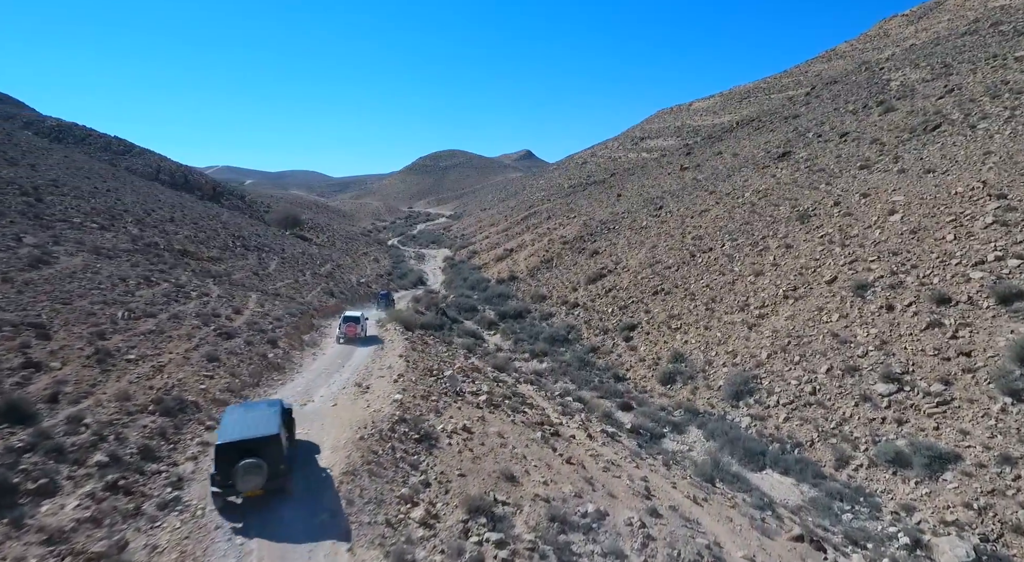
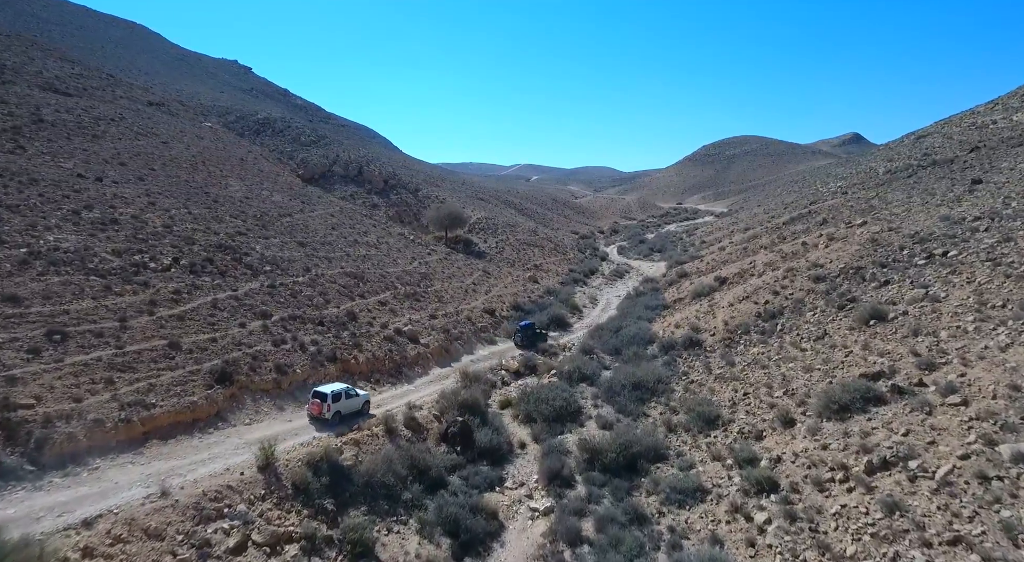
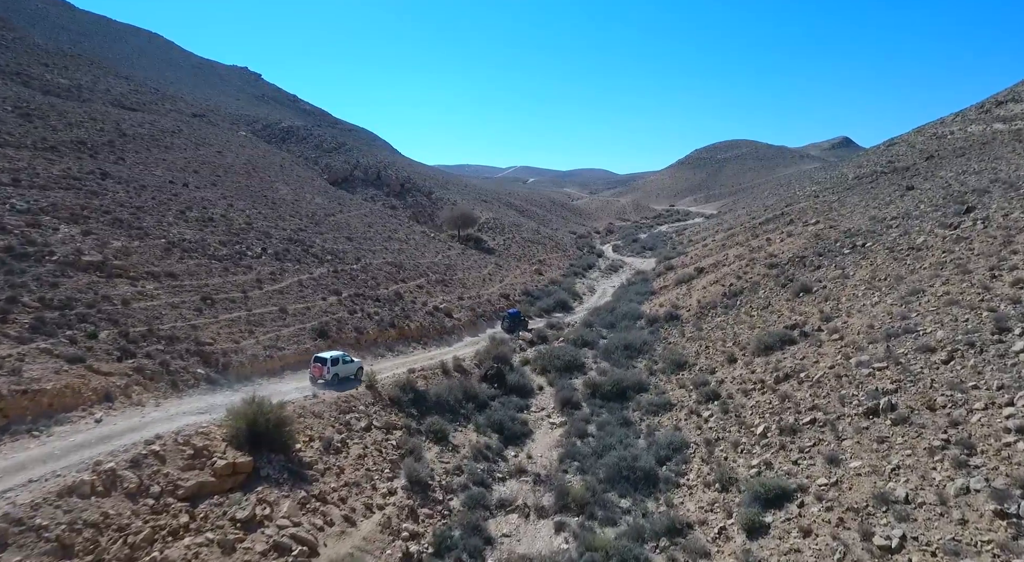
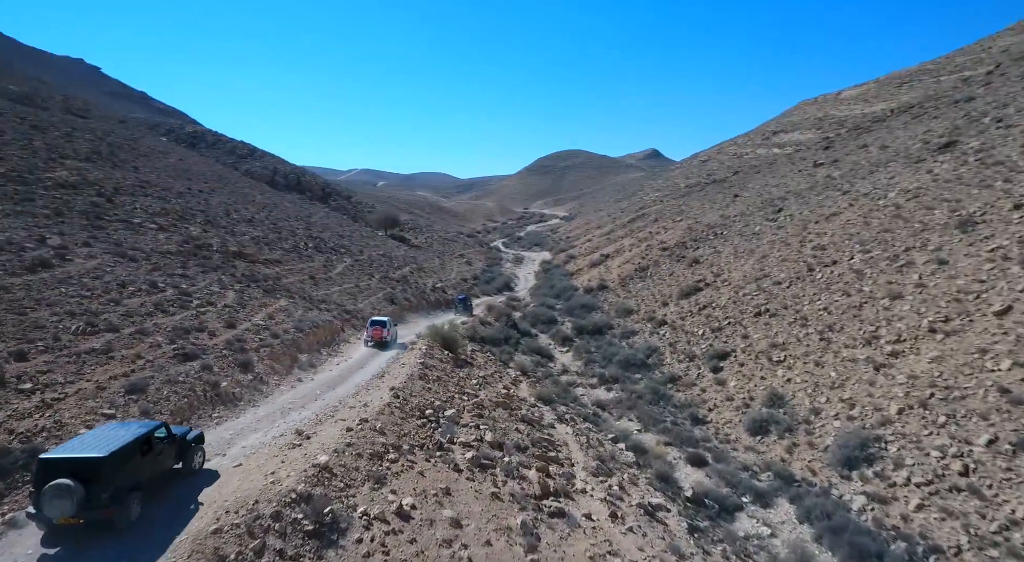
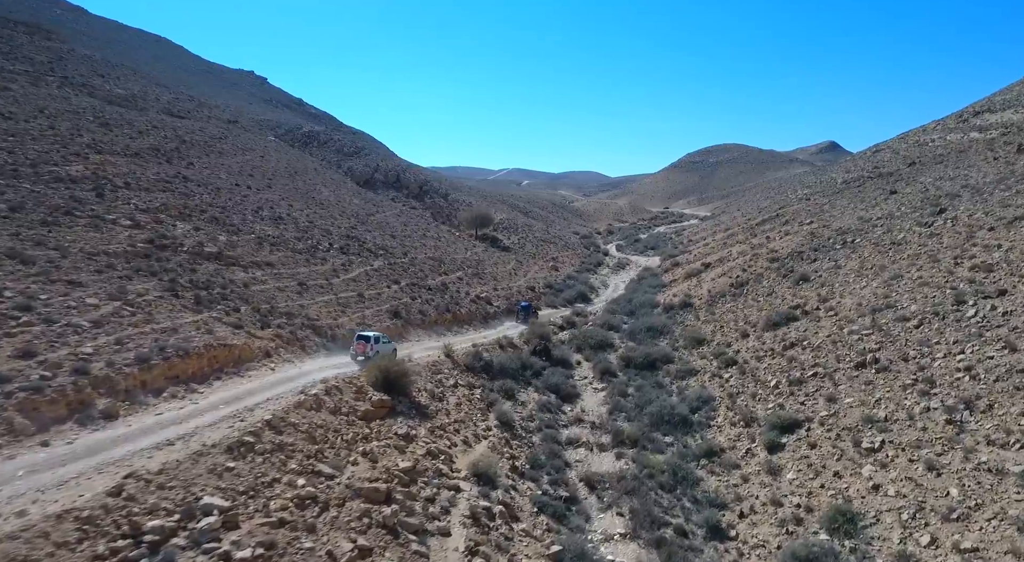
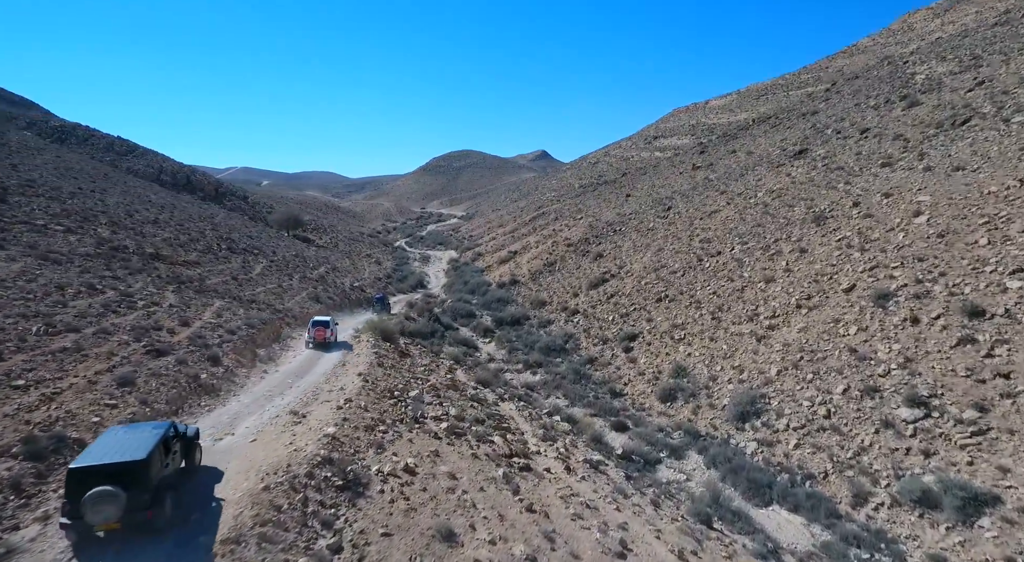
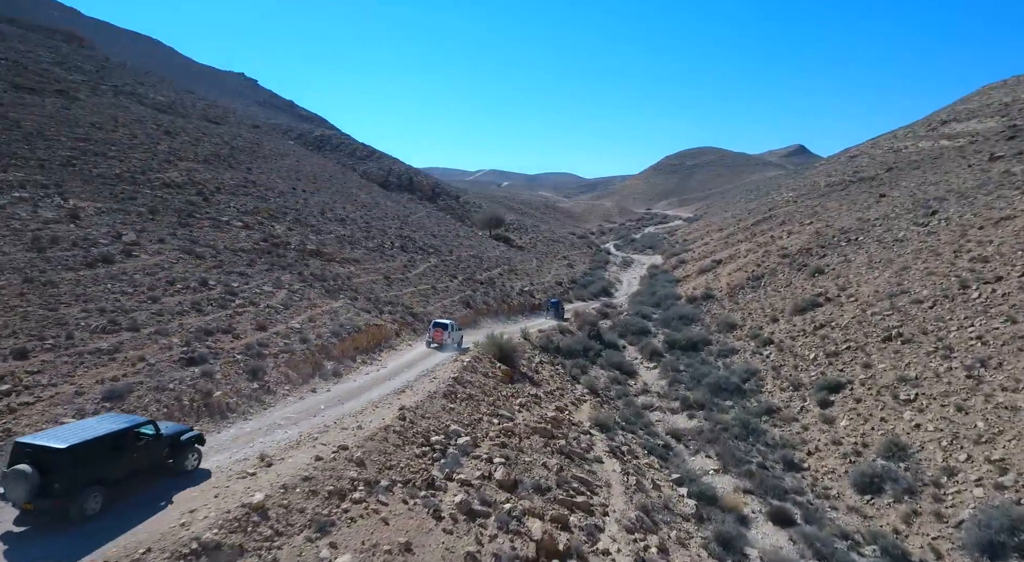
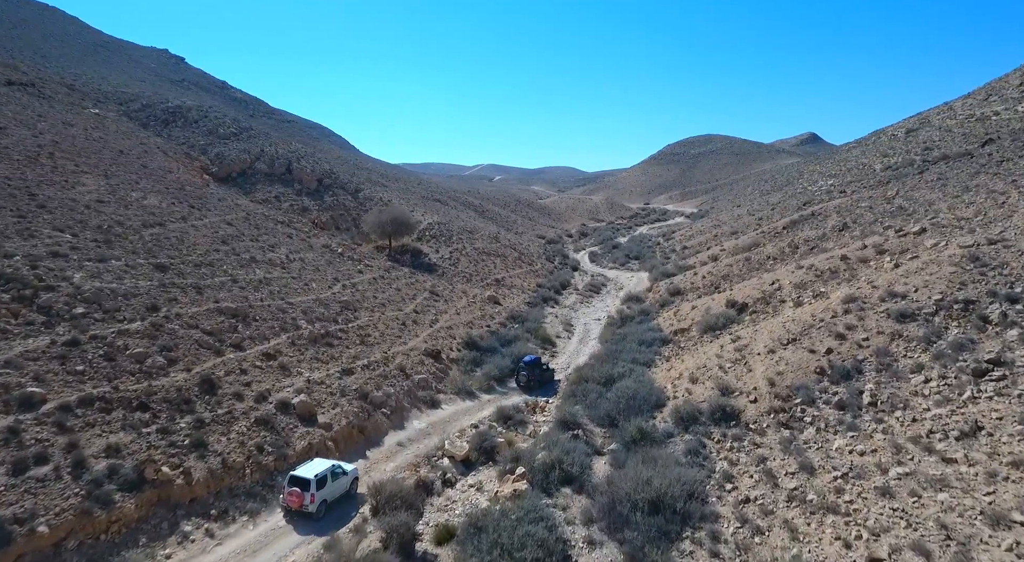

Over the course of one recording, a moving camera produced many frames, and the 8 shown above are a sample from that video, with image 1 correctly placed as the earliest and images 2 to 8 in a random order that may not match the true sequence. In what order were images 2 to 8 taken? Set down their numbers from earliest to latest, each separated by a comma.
6, 4, 7, 5, 3, 2, 8
